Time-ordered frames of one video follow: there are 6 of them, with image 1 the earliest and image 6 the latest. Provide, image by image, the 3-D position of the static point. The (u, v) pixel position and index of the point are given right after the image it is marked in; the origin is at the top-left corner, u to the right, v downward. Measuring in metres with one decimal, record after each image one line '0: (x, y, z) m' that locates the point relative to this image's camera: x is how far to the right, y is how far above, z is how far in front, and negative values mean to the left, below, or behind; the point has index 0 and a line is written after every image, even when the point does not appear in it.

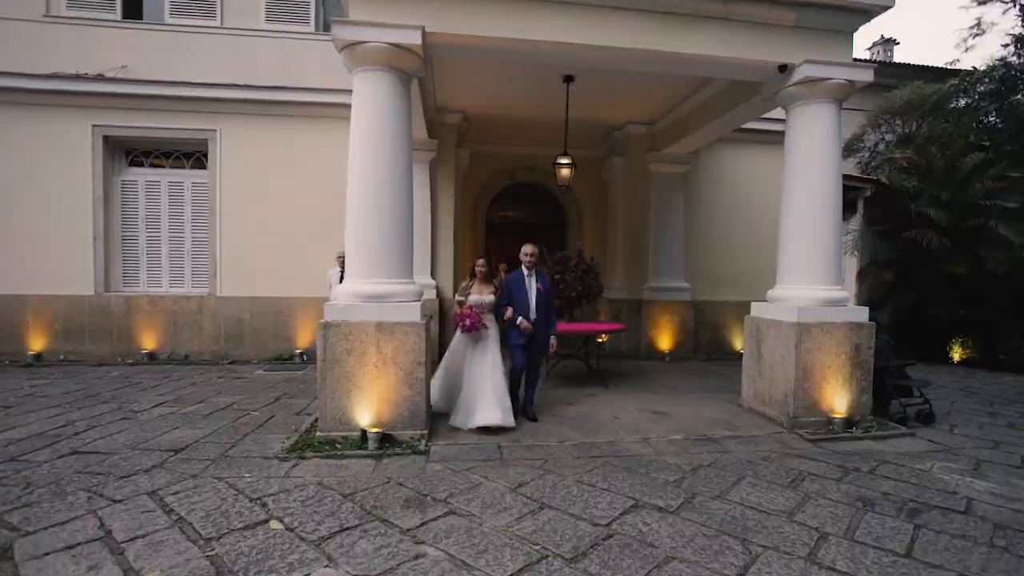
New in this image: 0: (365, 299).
0: (-1.1, -0.1, +3.8) m
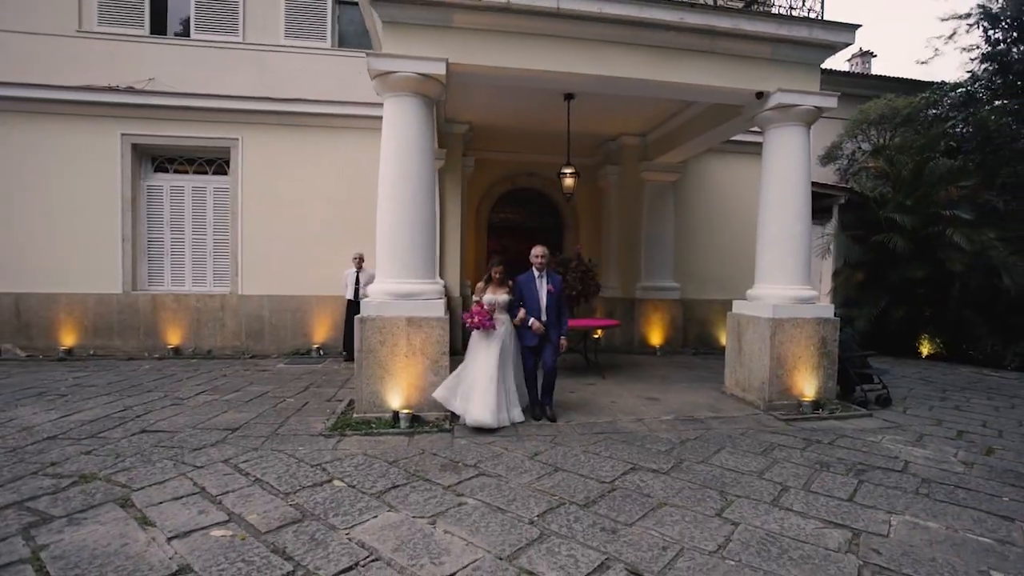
0: (-1.0, -0.1, +4.3) m
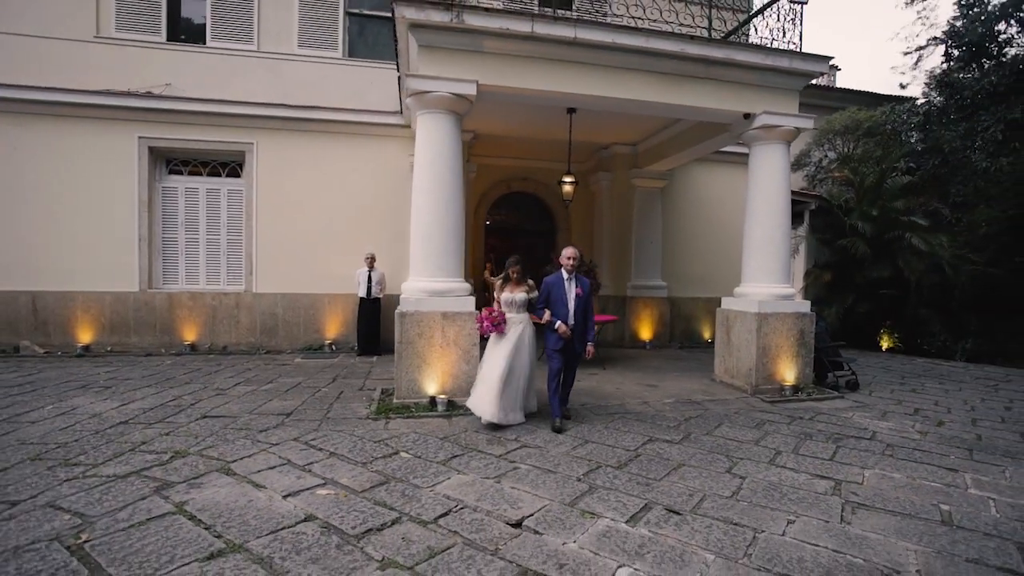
0: (-0.7, -0.1, +4.8) m
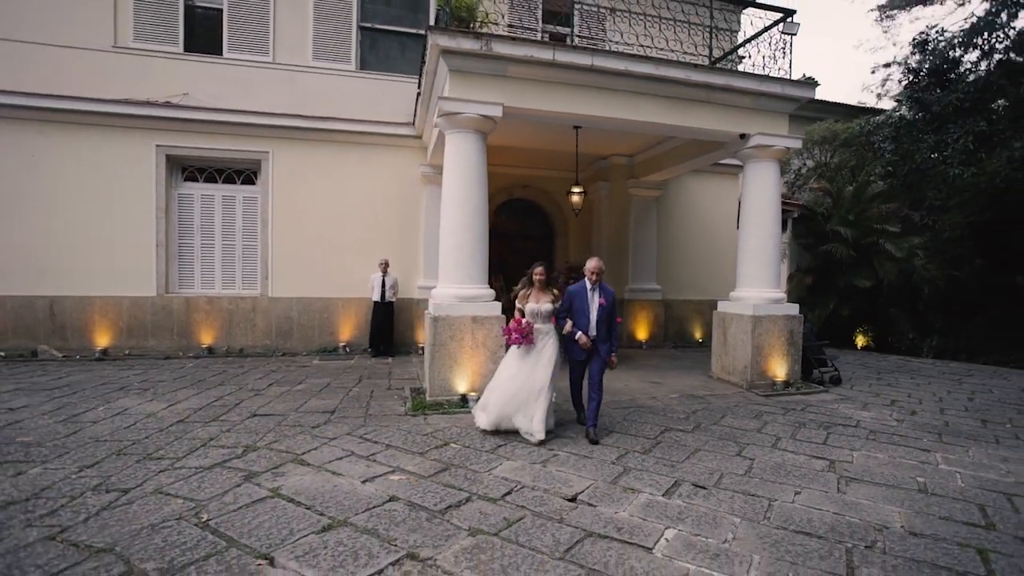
0: (-0.5, -0.1, +5.2) m
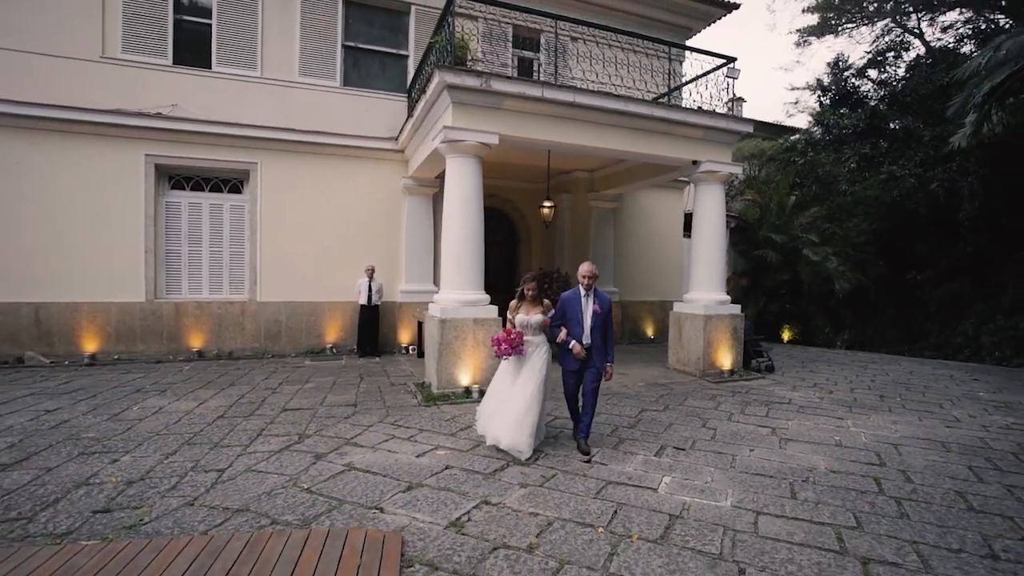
0: (-0.5, -0.2, +5.9) m
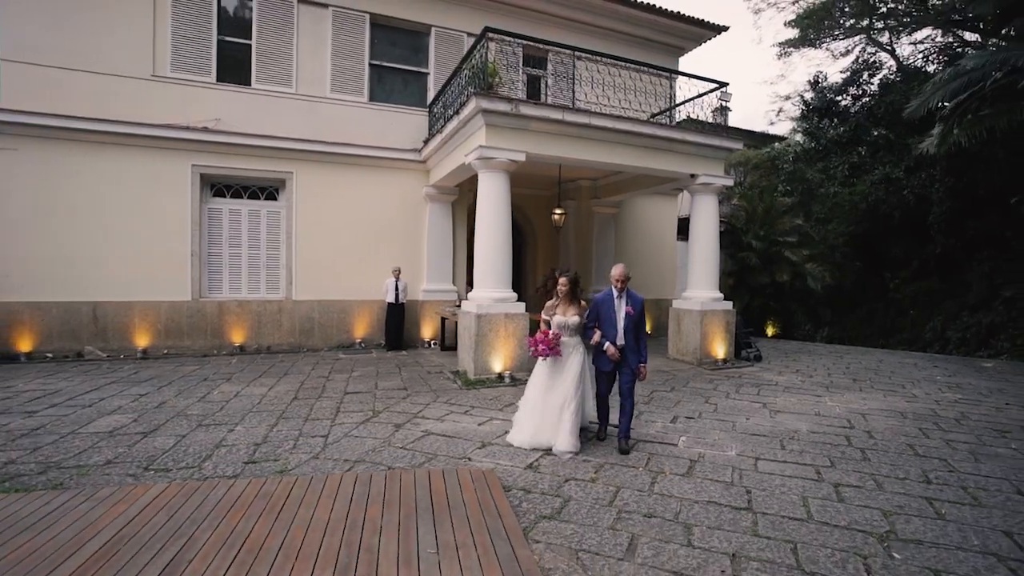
0: (-0.2, -0.2, +6.8) m
